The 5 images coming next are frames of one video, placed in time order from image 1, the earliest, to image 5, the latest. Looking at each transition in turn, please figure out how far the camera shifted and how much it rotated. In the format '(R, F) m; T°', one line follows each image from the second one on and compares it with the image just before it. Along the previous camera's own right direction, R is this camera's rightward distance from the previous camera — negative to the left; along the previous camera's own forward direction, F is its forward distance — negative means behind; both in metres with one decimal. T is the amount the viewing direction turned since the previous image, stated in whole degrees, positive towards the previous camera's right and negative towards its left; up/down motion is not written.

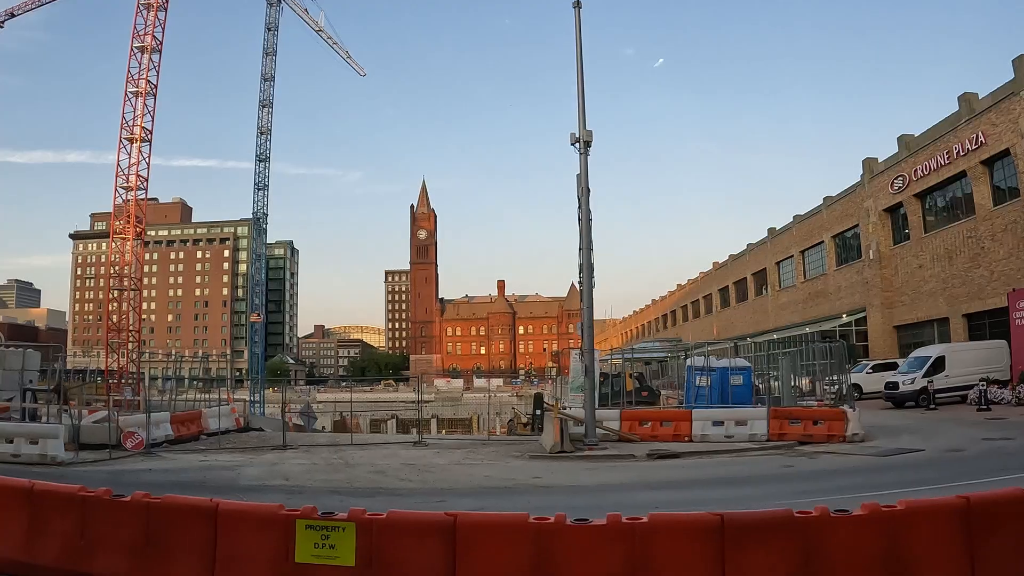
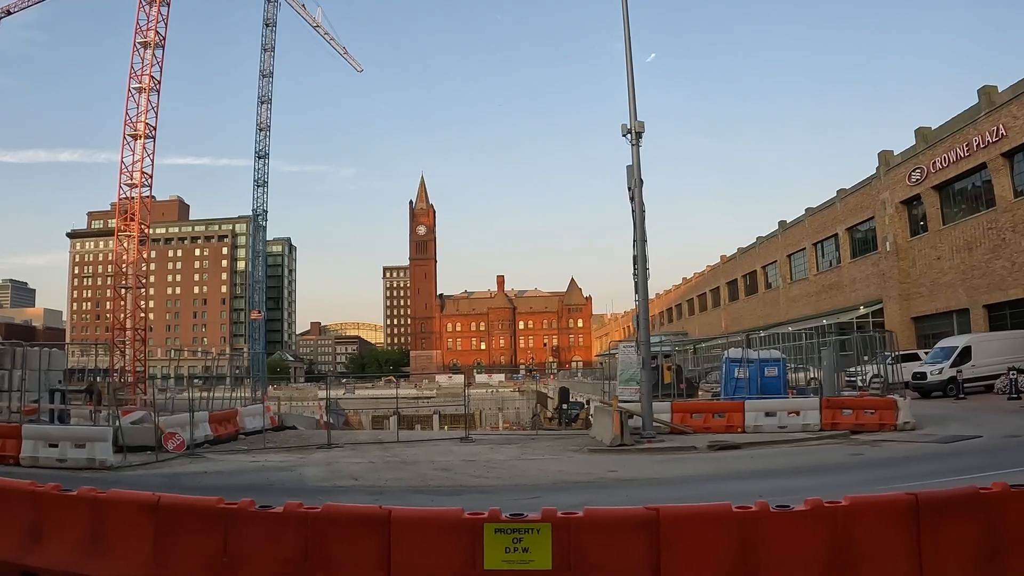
(-1.4, +0.2) m; +1°
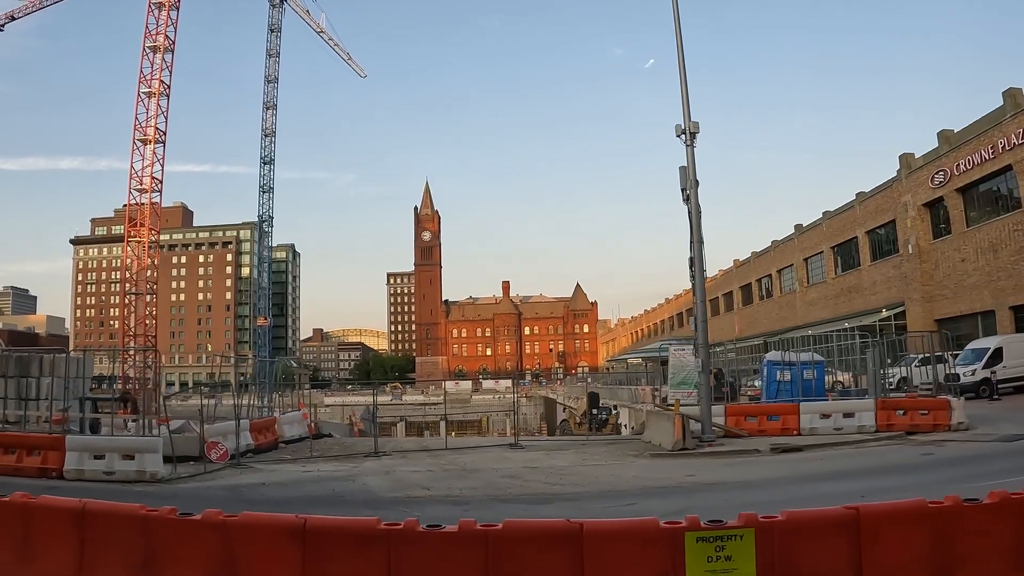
(-1.3, +0.2) m; +1°
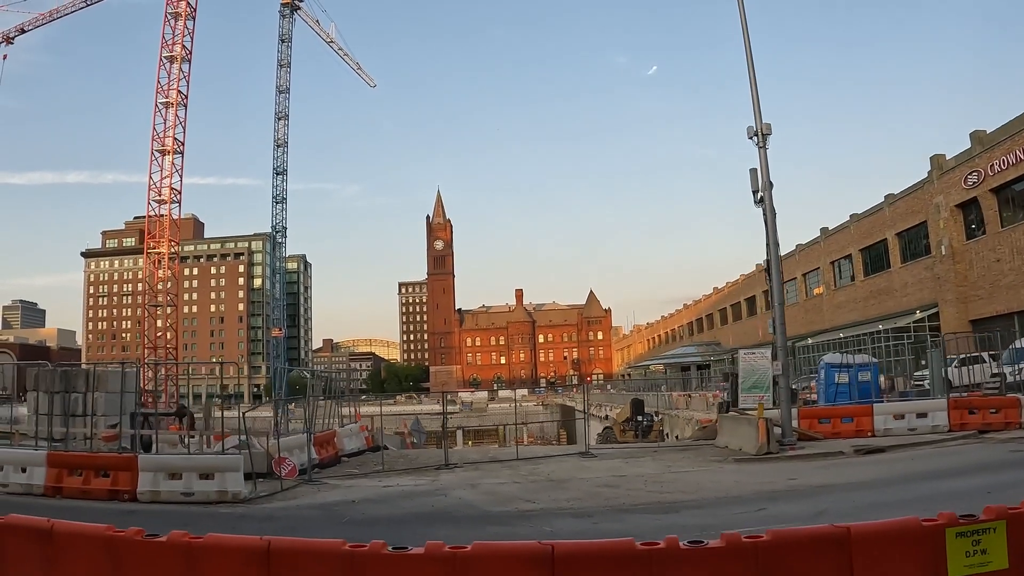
(-1.6, +0.2) m; +1°
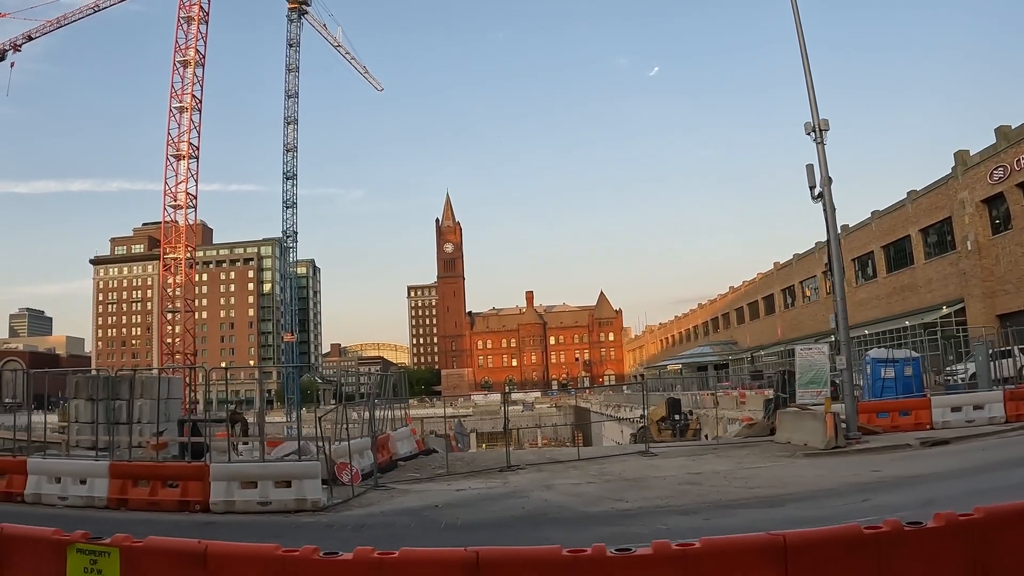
(-1.3, +0.1) m; 0°
